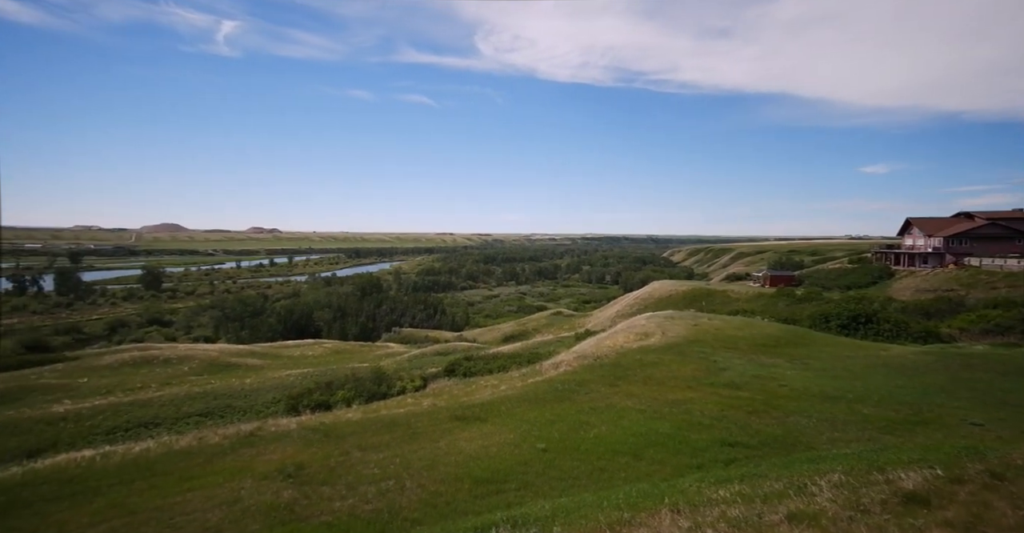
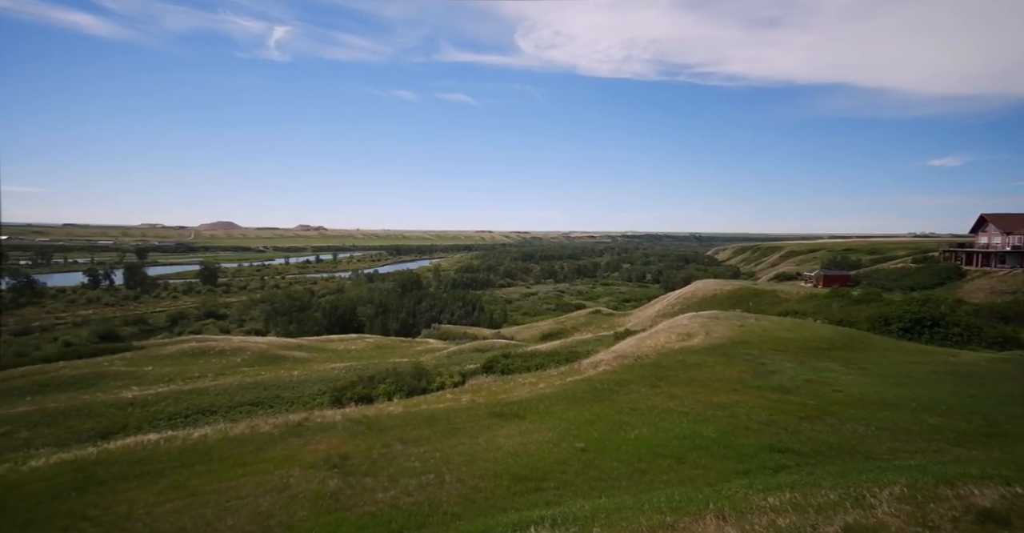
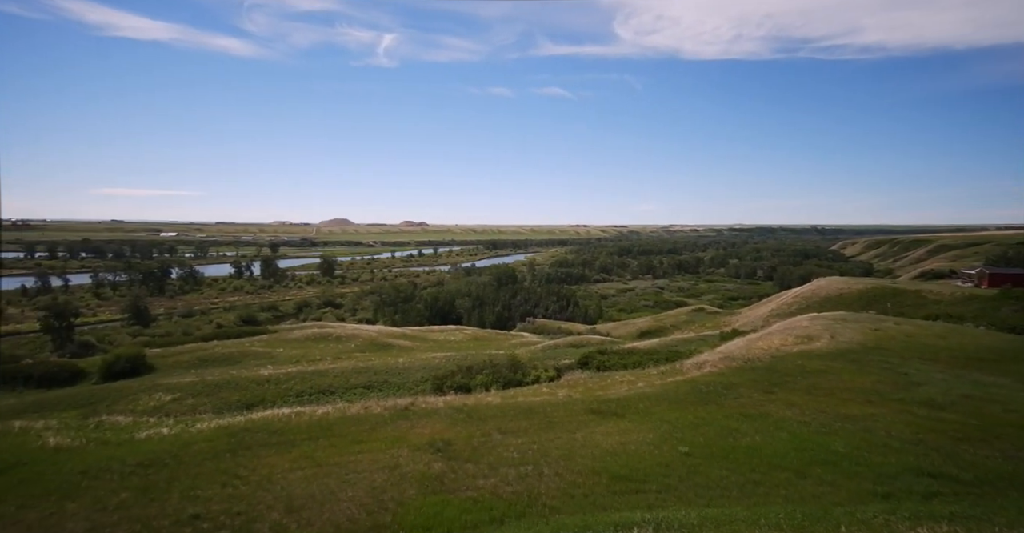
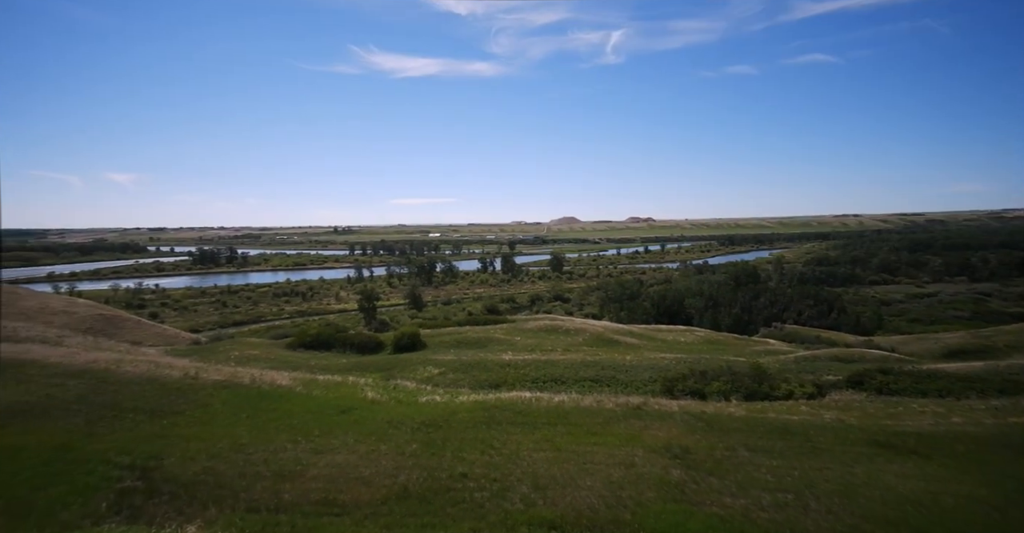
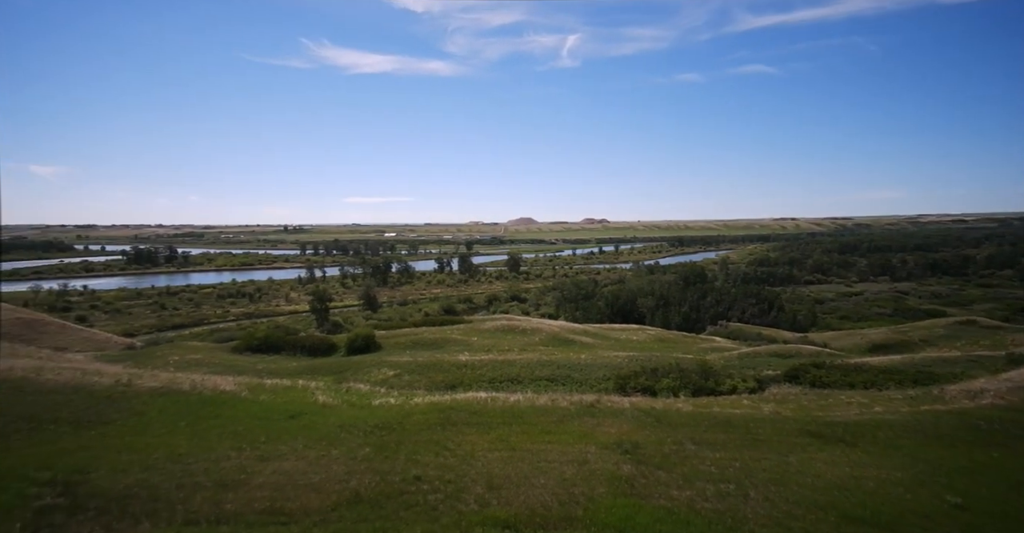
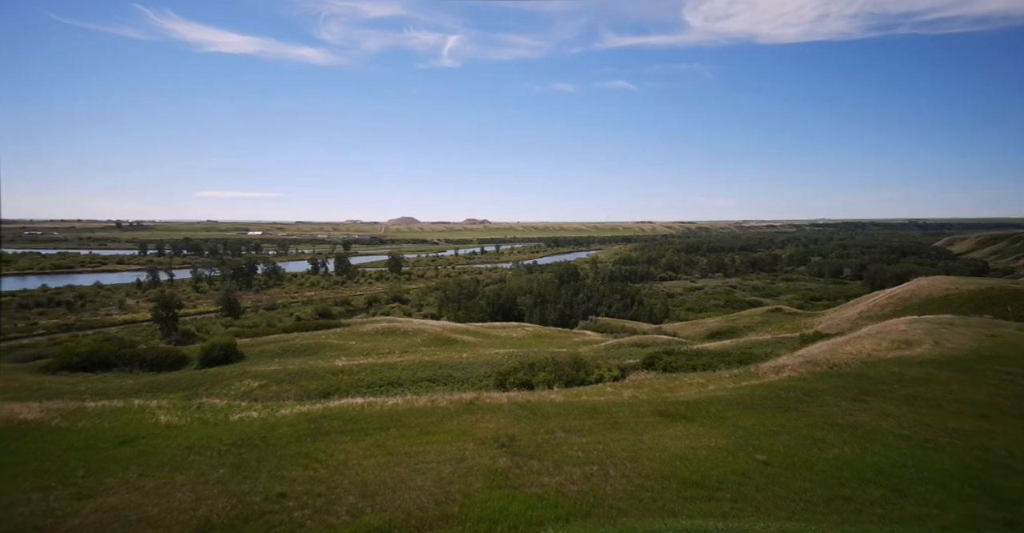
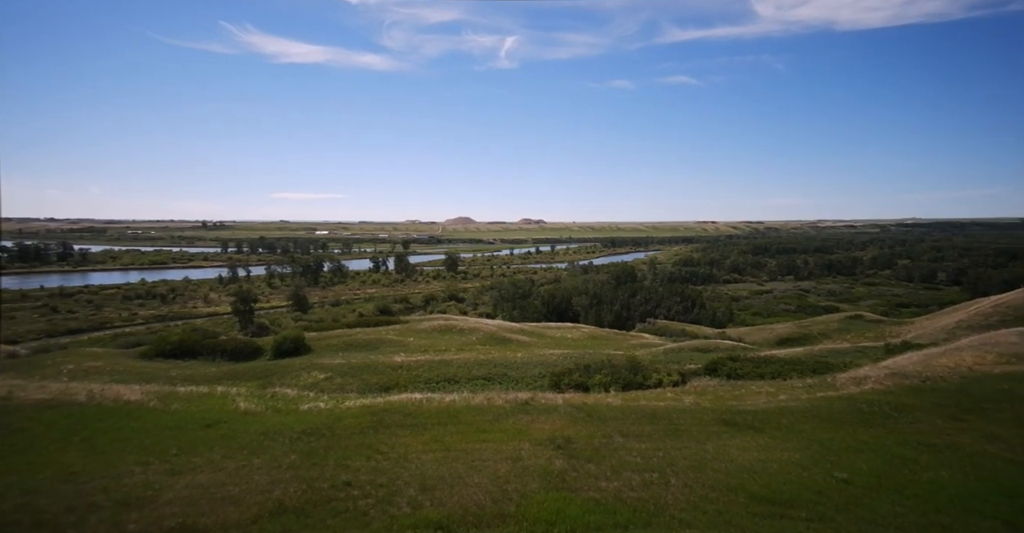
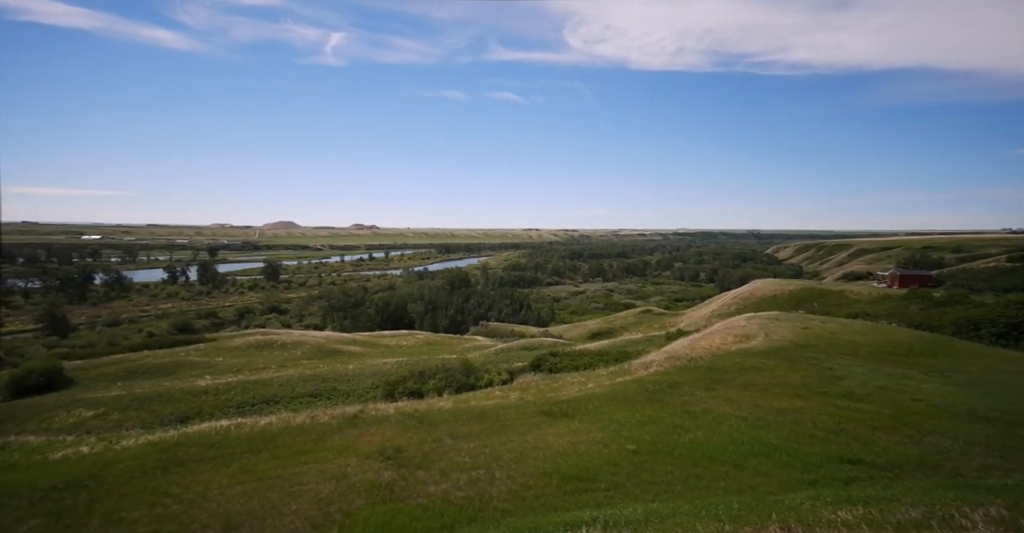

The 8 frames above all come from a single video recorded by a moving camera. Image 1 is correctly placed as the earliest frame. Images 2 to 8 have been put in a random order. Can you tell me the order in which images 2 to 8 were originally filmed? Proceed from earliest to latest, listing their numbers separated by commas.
2, 8, 3, 6, 7, 5, 4
